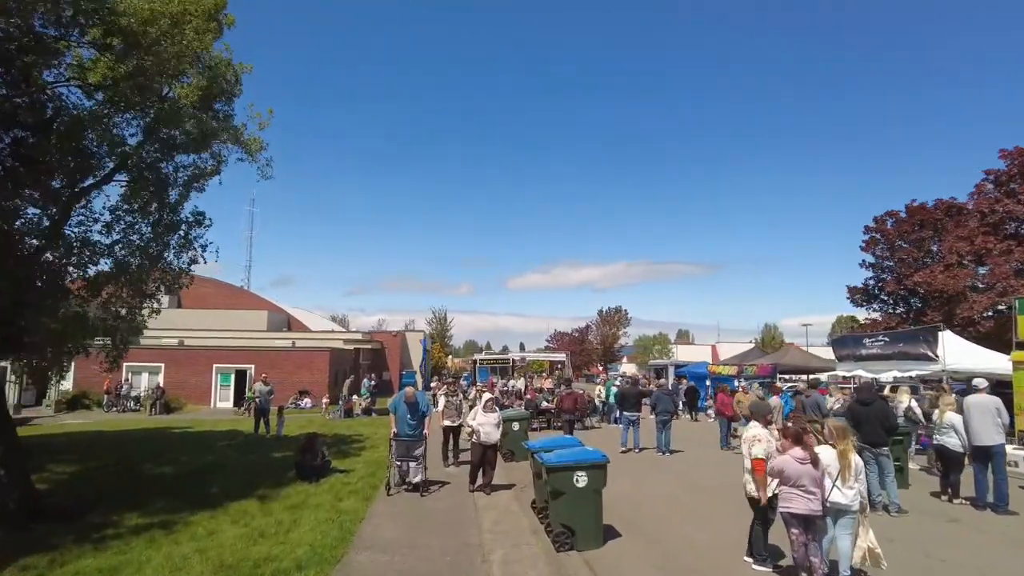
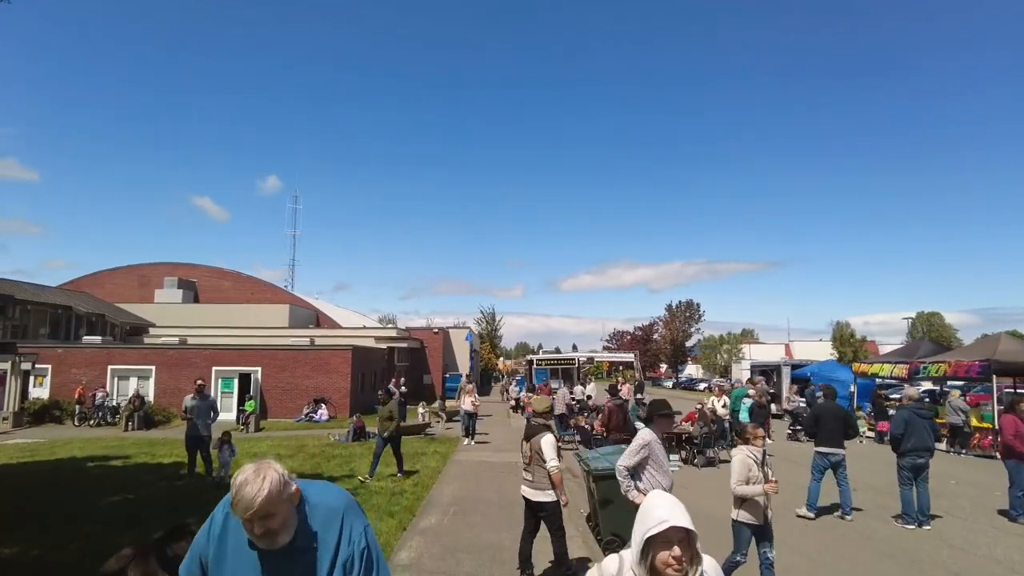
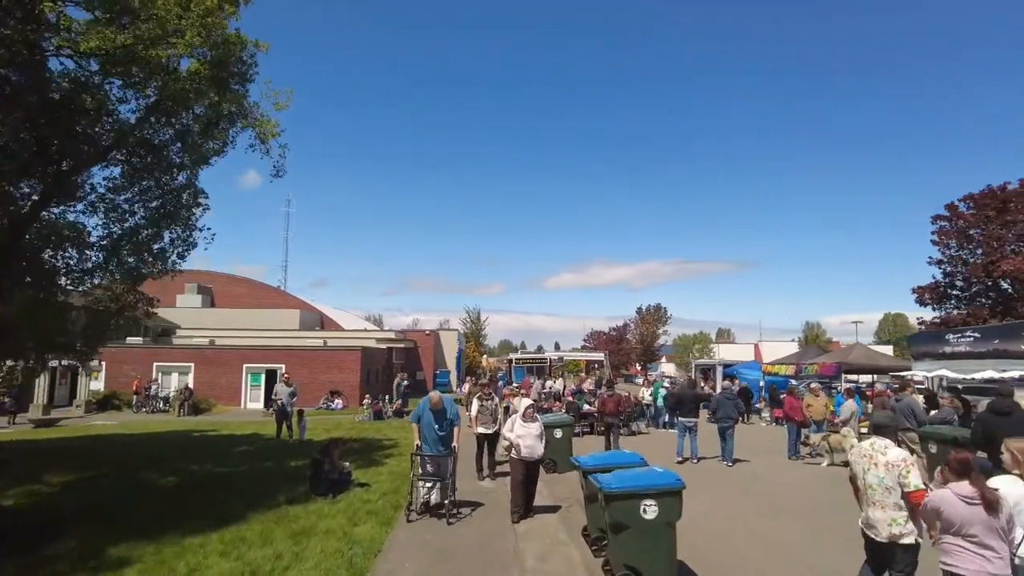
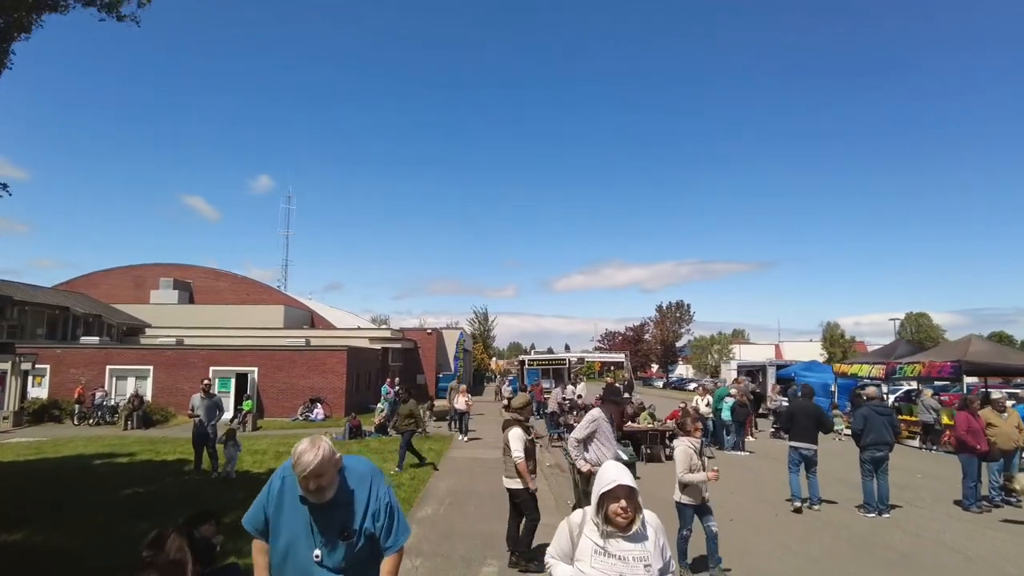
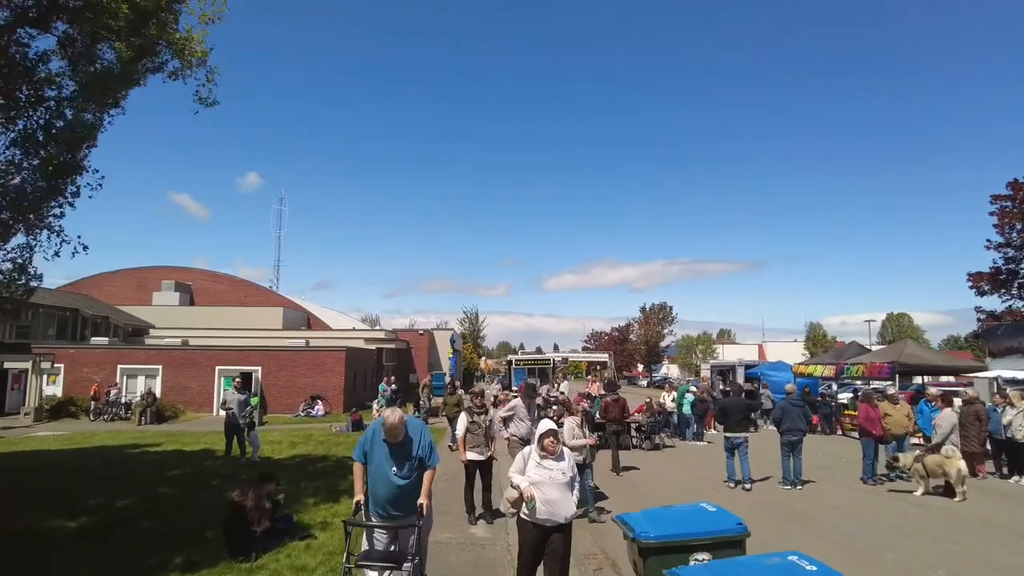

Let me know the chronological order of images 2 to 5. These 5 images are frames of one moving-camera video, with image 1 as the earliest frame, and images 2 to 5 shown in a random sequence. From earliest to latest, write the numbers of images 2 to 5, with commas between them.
3, 5, 4, 2
